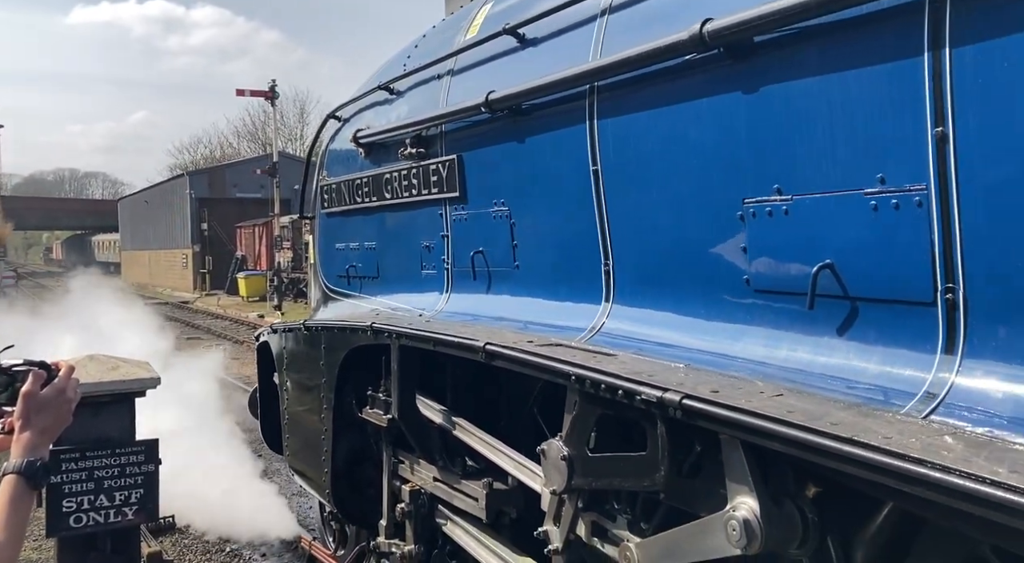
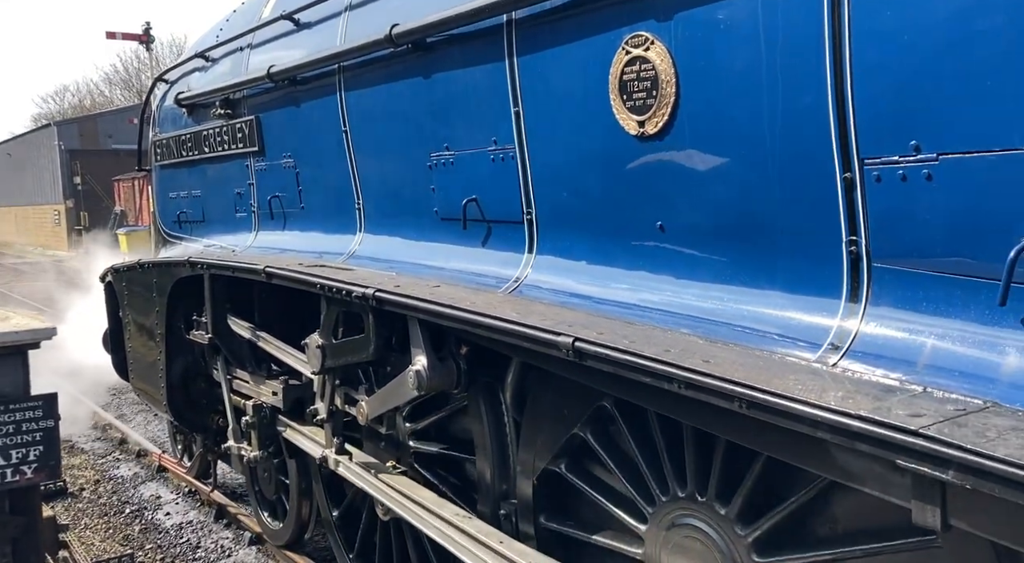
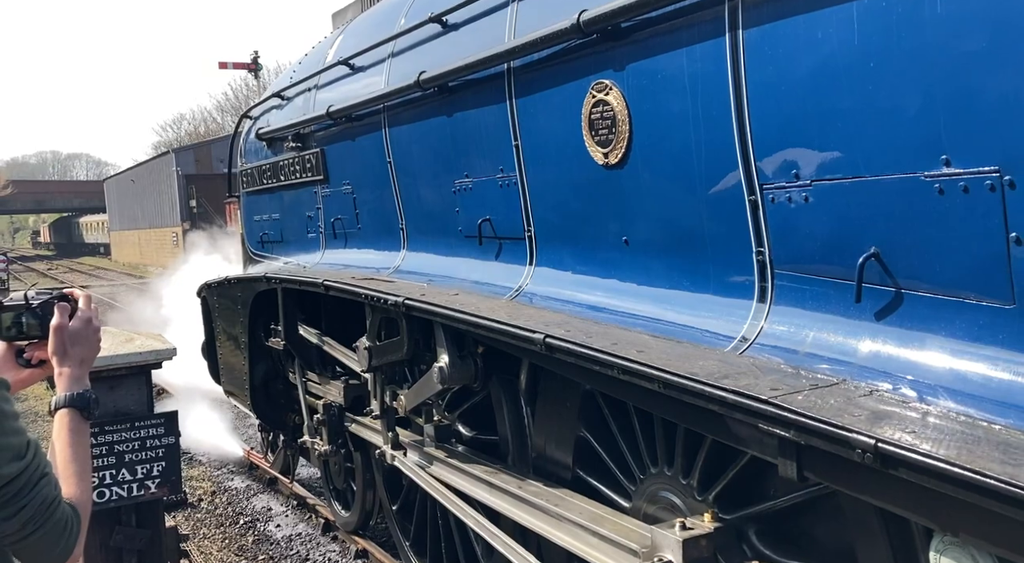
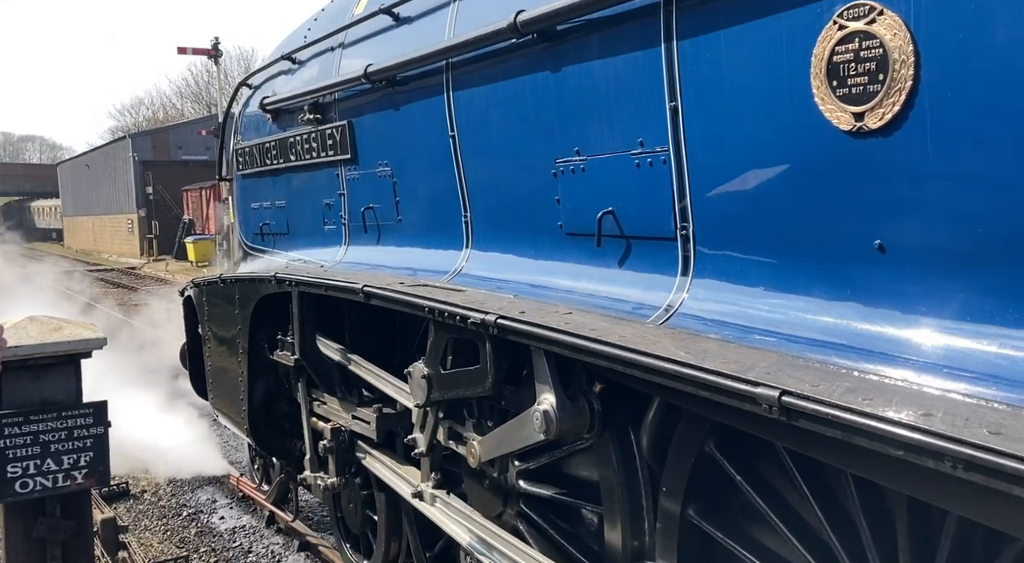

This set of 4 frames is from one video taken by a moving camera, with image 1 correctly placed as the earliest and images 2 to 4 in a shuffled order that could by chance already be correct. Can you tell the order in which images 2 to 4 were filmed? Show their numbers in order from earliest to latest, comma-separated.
4, 2, 3
